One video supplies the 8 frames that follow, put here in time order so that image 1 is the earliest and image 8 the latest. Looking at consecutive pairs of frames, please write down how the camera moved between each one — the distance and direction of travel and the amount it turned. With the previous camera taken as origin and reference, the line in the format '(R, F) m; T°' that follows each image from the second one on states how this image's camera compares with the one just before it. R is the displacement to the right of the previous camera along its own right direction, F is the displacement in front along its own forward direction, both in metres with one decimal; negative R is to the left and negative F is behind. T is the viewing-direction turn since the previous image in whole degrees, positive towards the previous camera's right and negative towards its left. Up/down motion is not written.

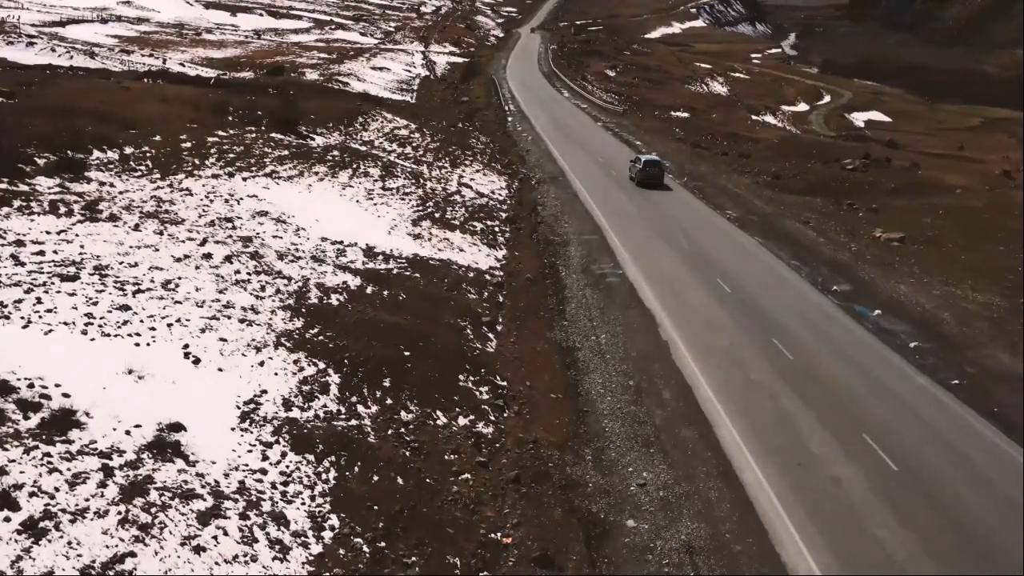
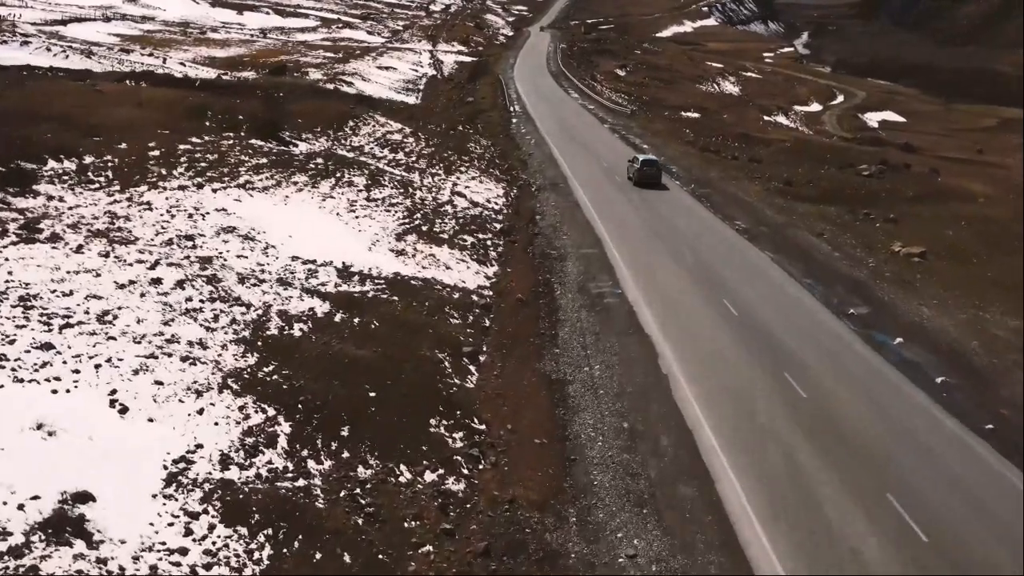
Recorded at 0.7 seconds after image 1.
(+0.5, +2.3) m; -1°
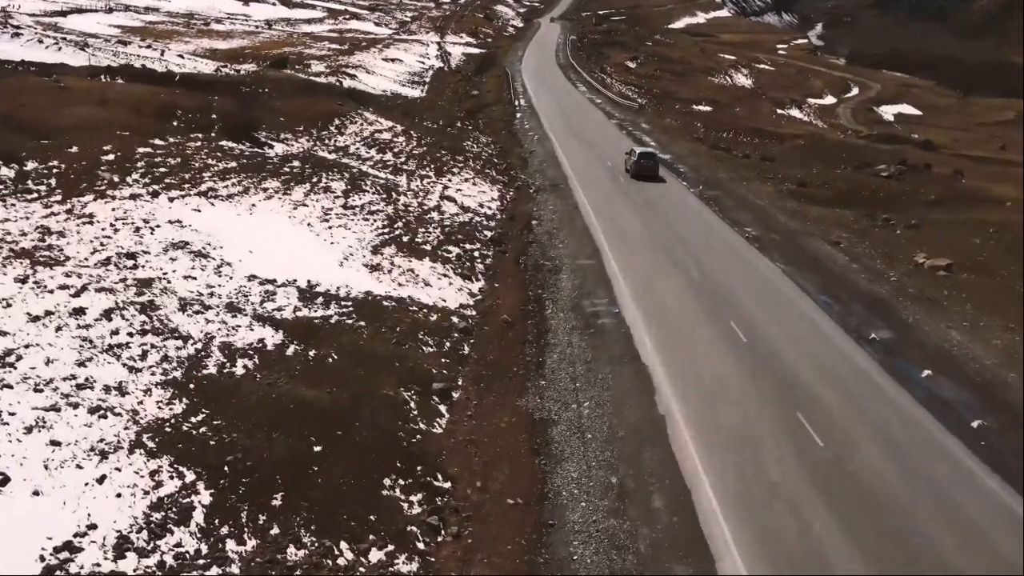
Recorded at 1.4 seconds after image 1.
(+0.6, +2.7) m; -1°
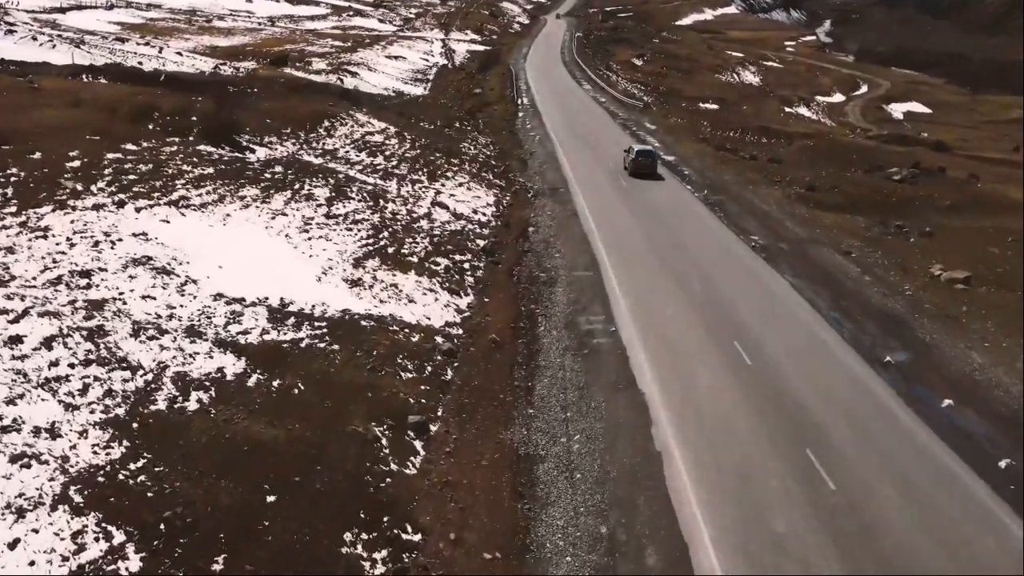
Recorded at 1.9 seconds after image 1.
(+0.4, +1.7) m; 0°
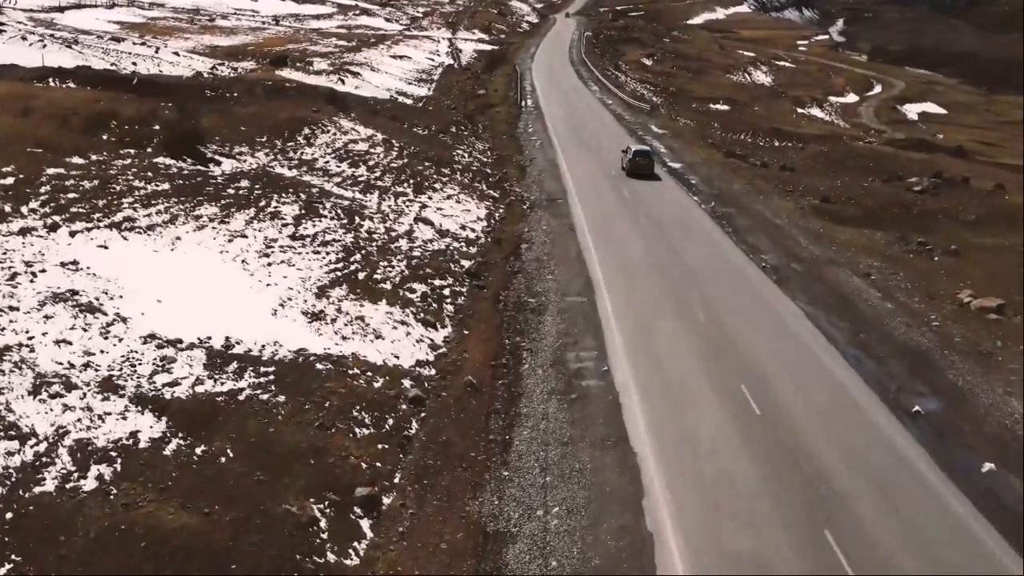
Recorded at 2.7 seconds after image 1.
(+0.6, +2.8) m; -1°
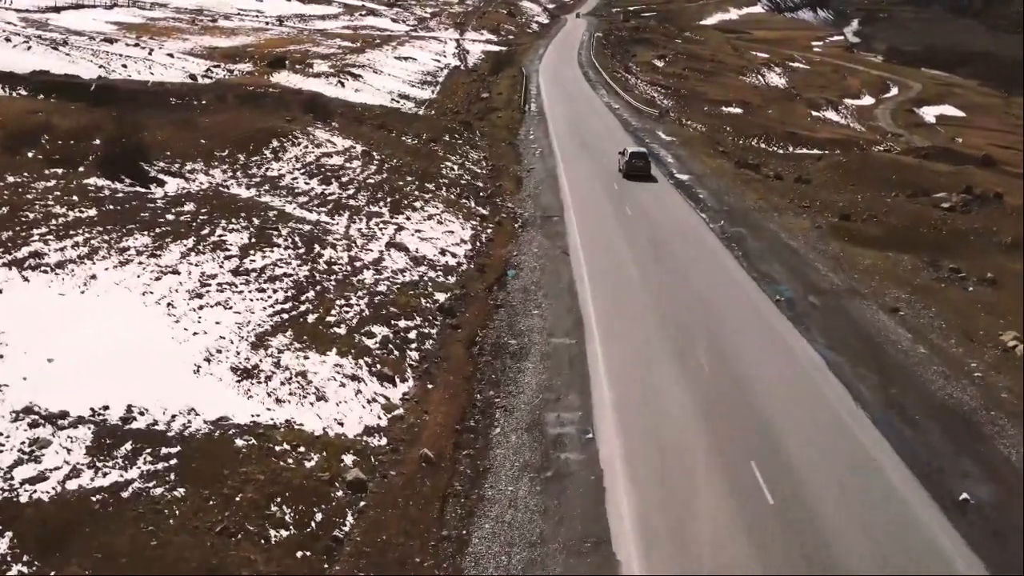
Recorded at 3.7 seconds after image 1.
(+0.8, +3.5) m; -1°
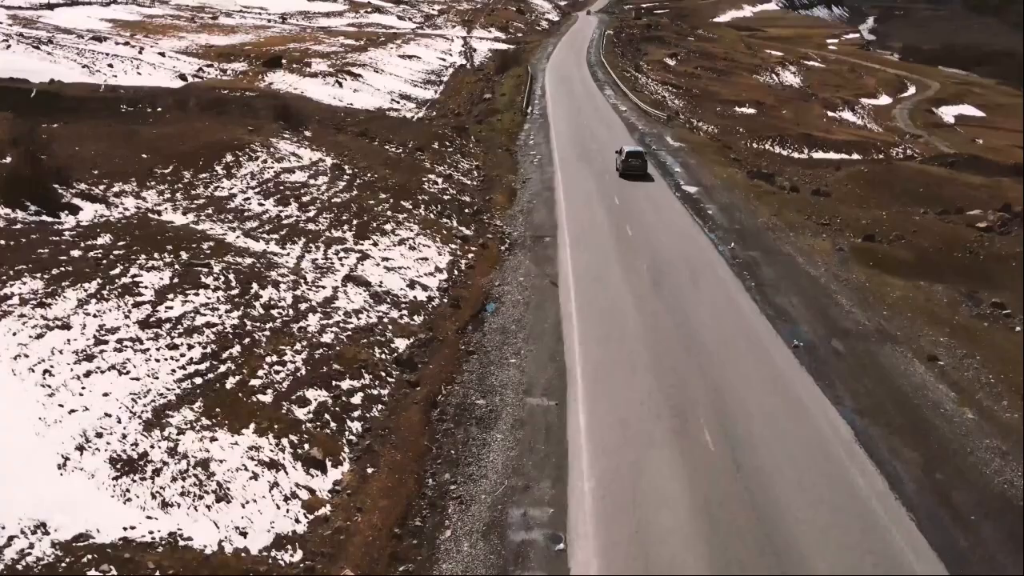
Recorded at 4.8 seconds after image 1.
(+0.8, +4.0) m; -1°
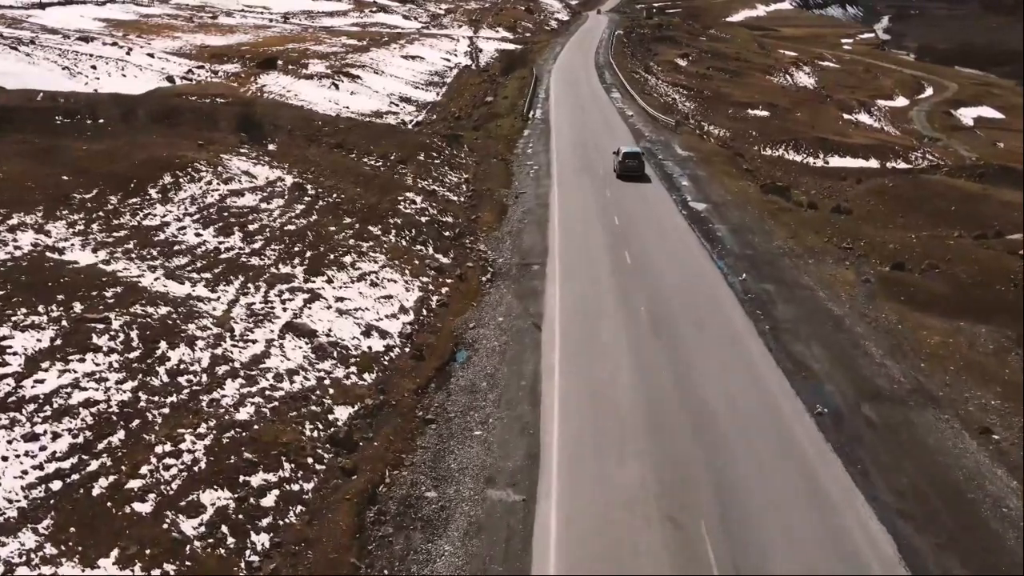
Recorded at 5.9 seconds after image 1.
(+0.8, +4.1) m; -1°
